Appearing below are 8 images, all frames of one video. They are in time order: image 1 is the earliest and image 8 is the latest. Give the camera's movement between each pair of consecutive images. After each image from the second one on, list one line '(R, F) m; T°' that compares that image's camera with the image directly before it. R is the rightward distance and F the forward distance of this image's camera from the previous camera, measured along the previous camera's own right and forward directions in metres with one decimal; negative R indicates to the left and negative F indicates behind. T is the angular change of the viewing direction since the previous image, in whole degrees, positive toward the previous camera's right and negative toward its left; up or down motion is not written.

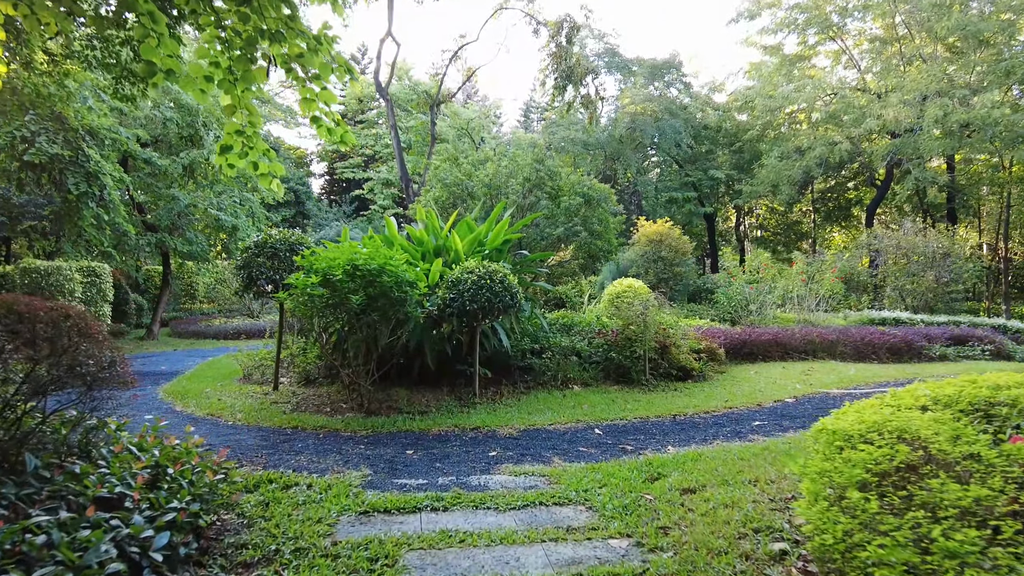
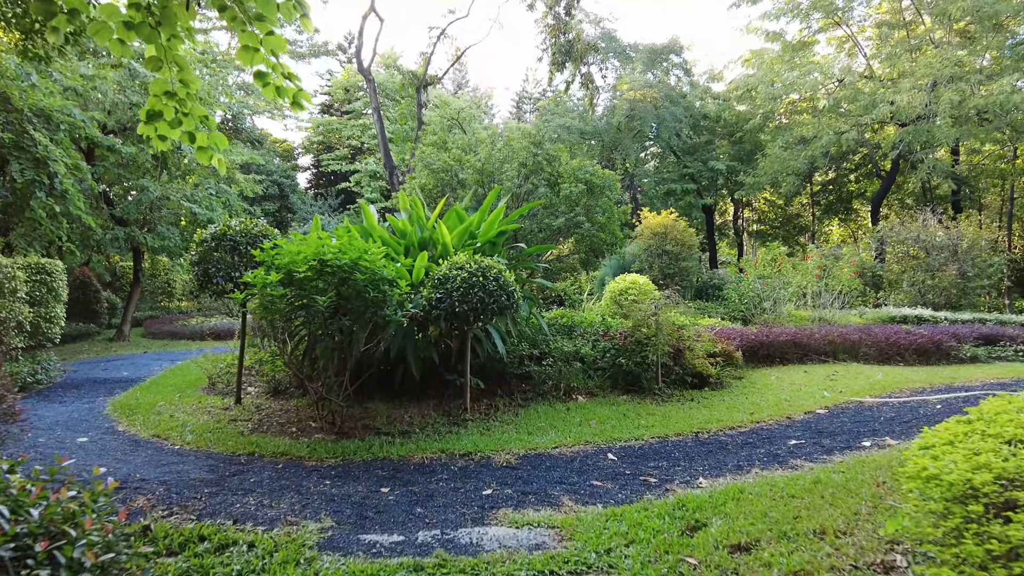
(0.0, +0.6) m; +1°
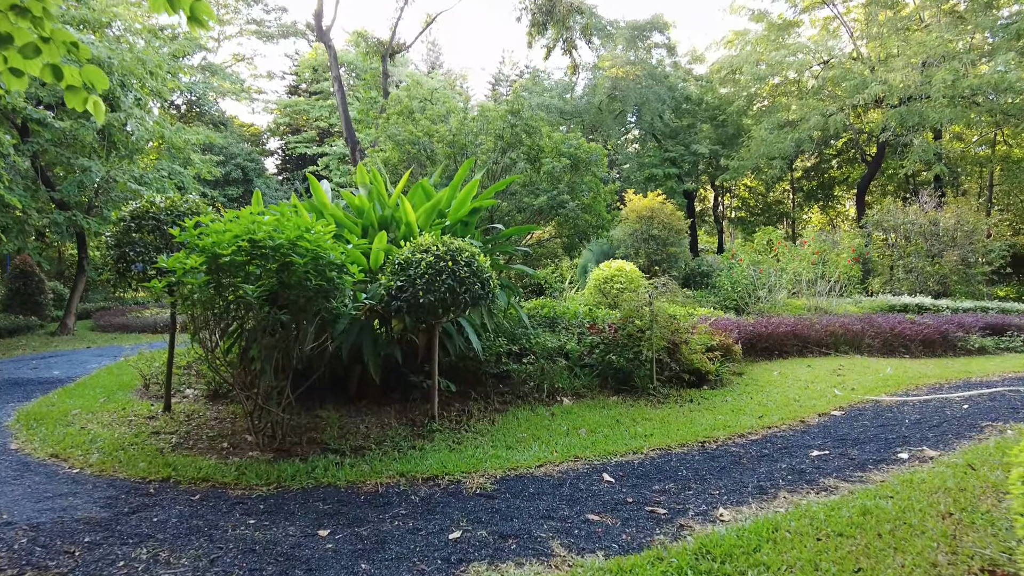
(0.0, +0.6) m; +2°
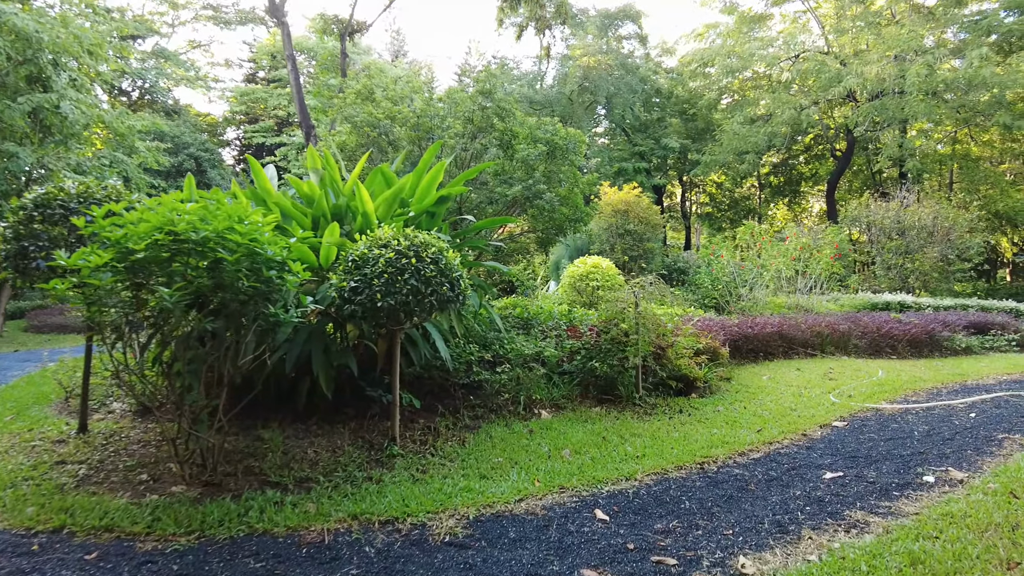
(0.0, +0.4) m; +3°
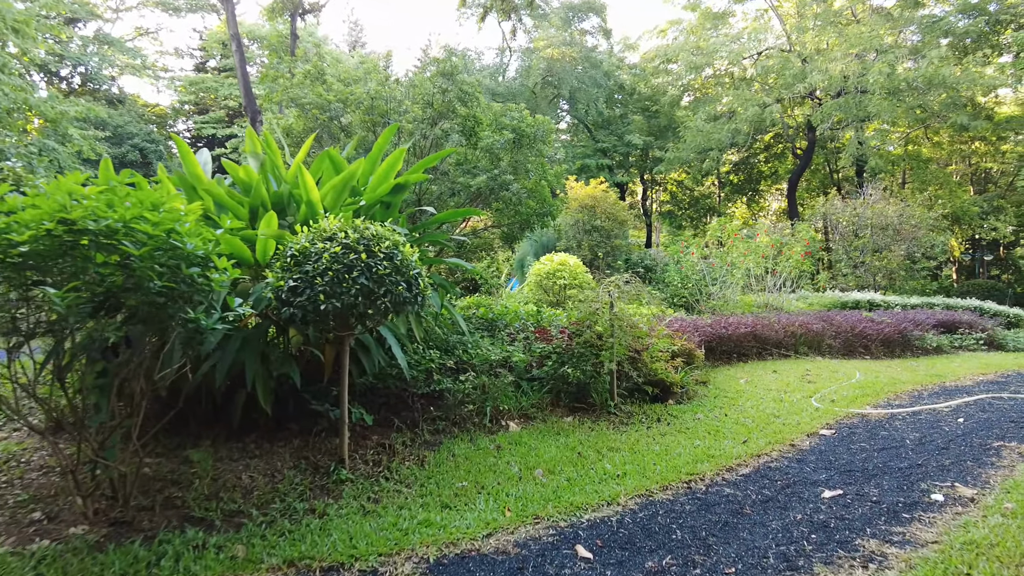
(0.0, +0.3) m; +3°
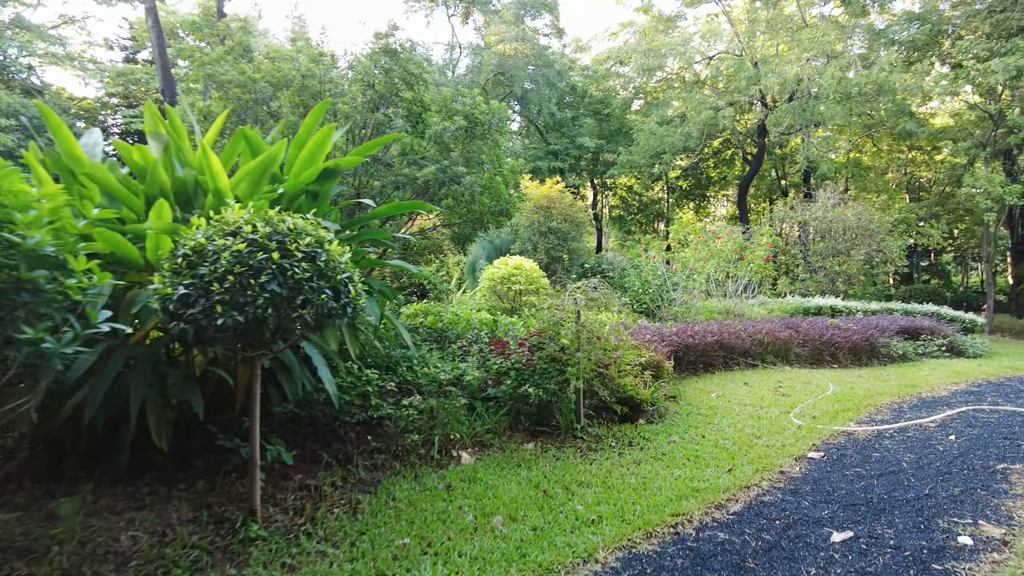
(0.0, +0.4) m; +4°
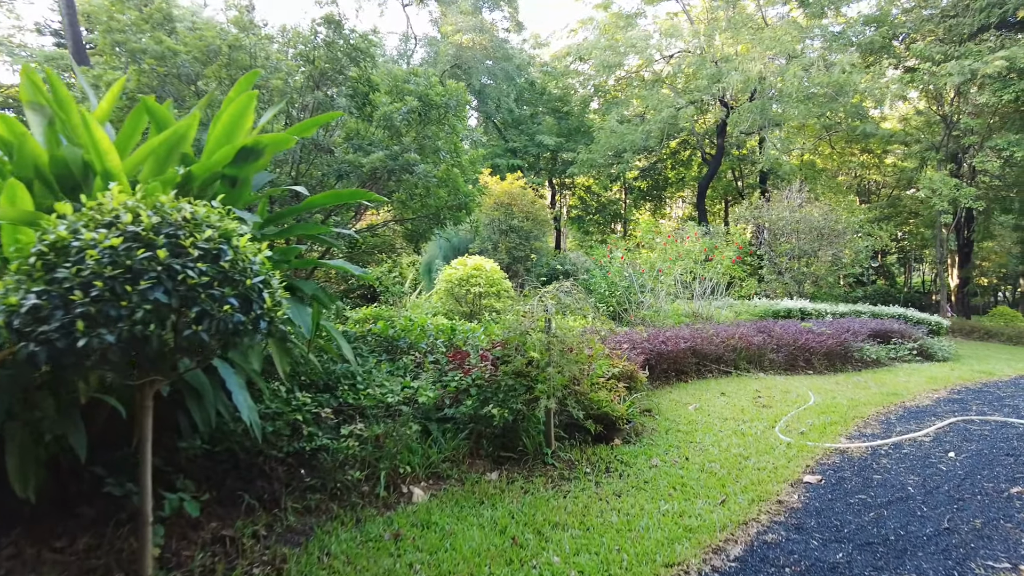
(0.0, +0.4) m; +4°
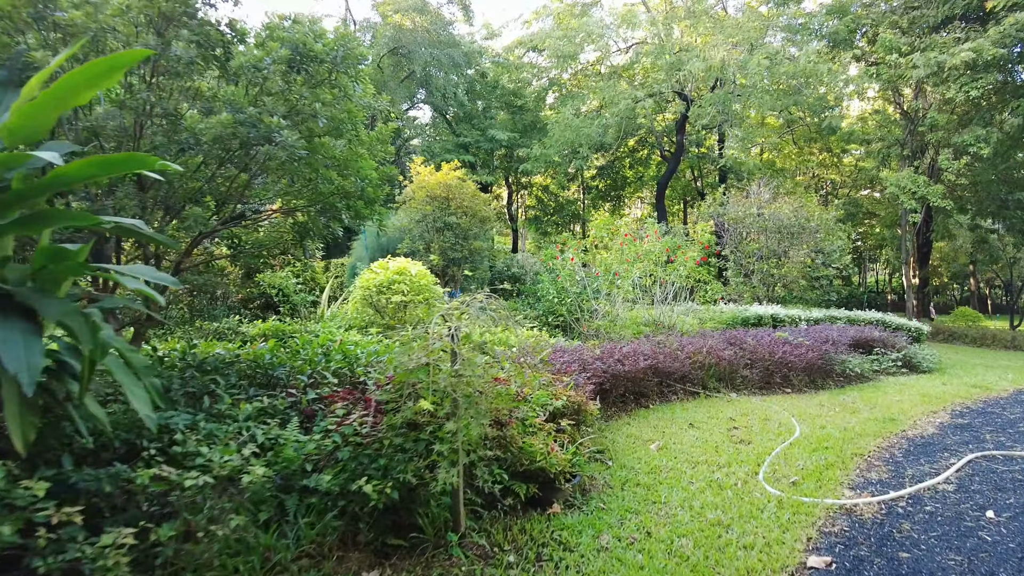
(+0.2, +0.8) m; +3°
